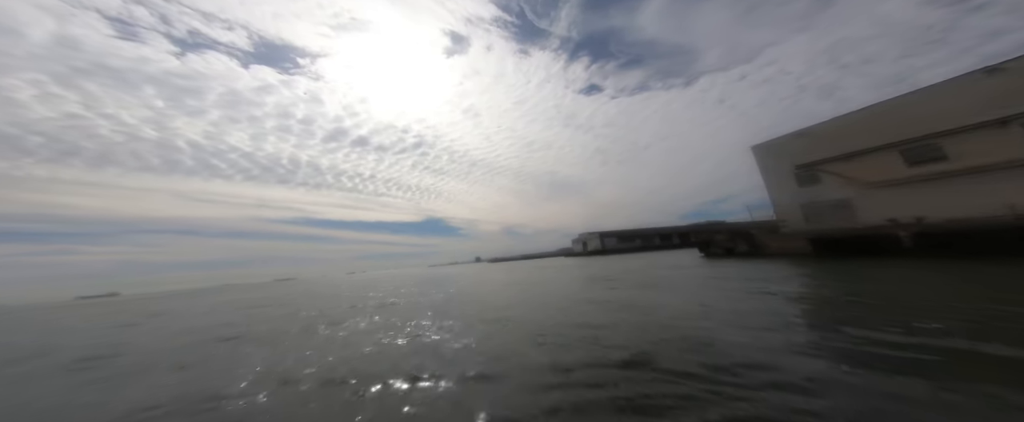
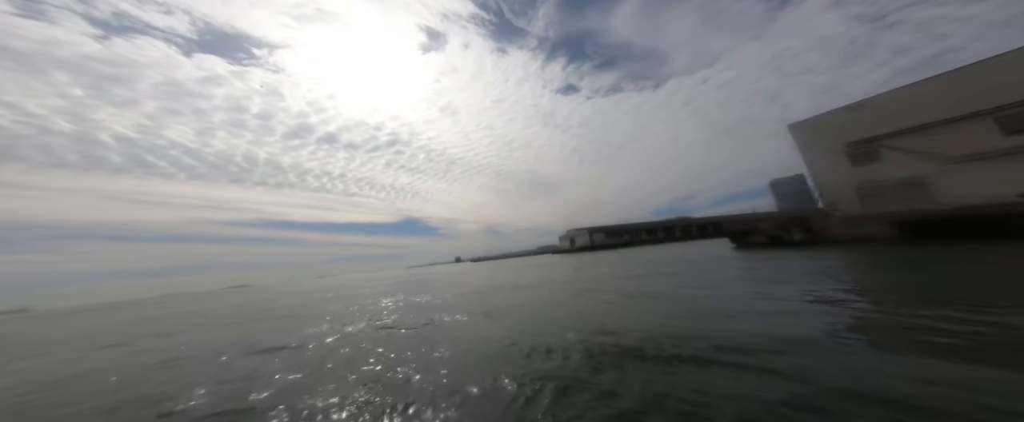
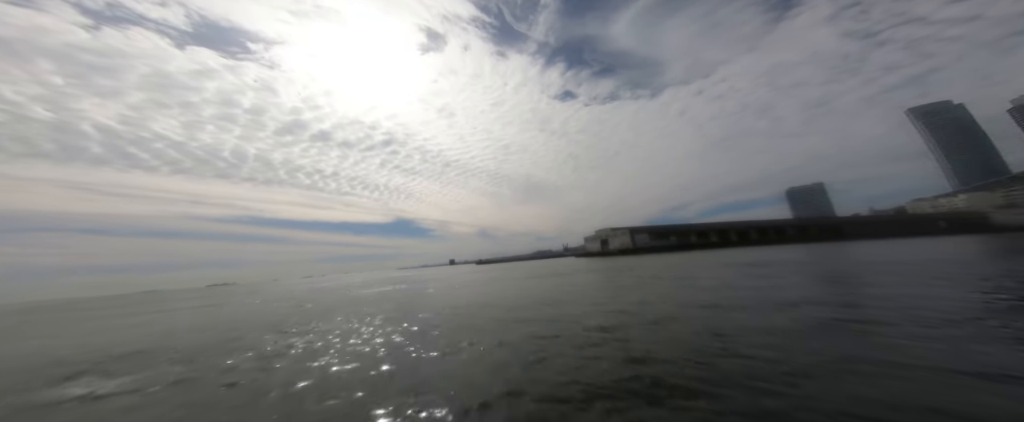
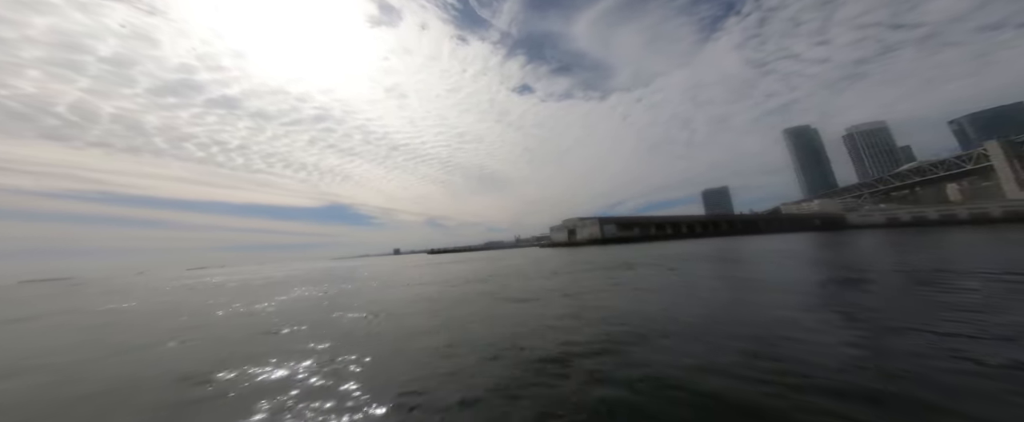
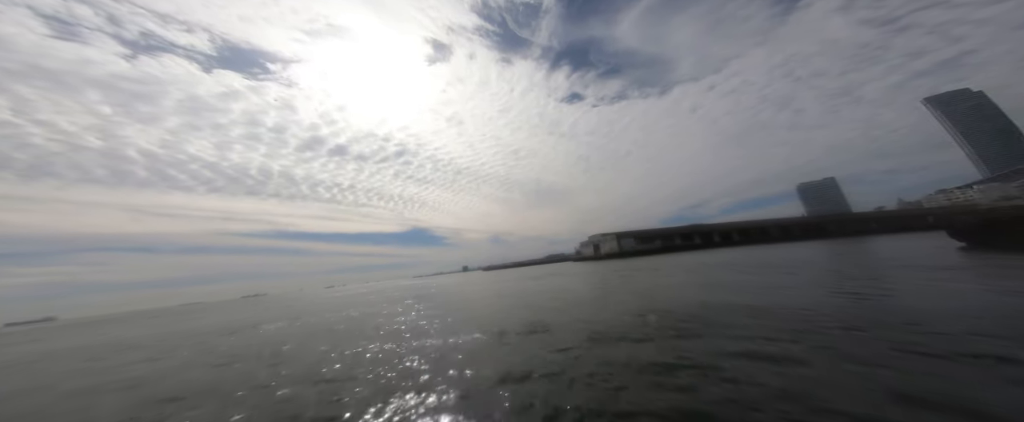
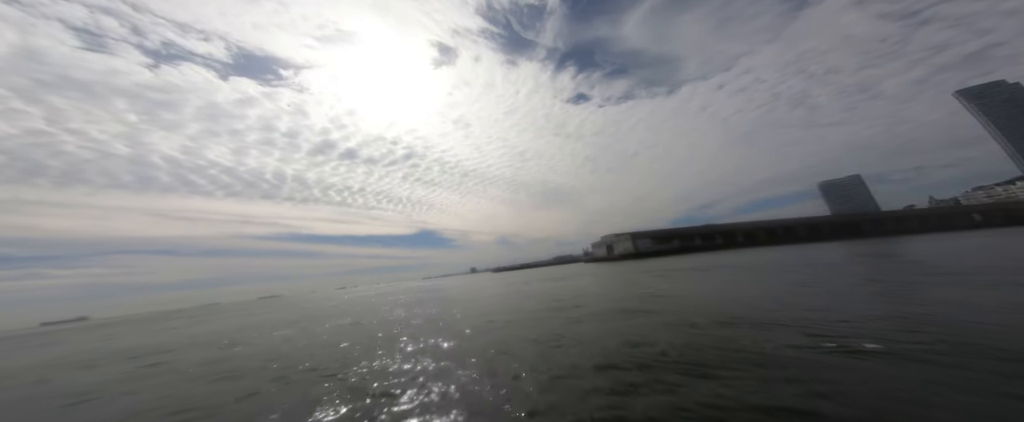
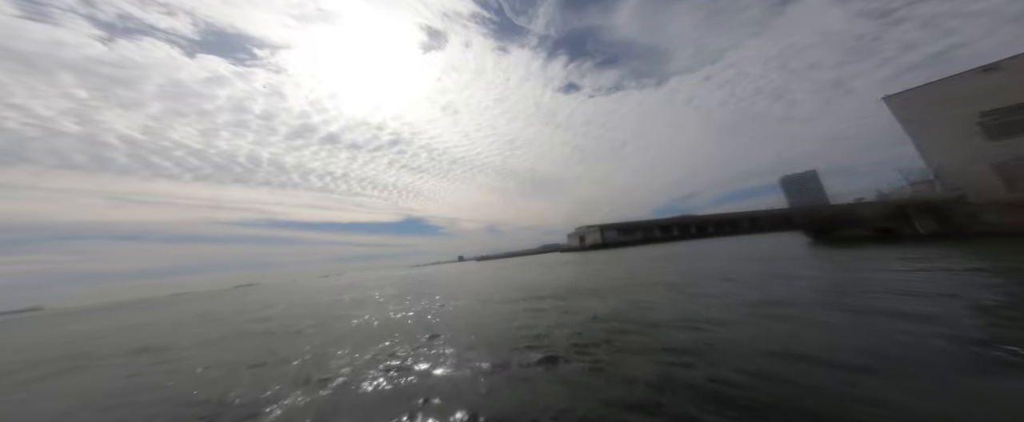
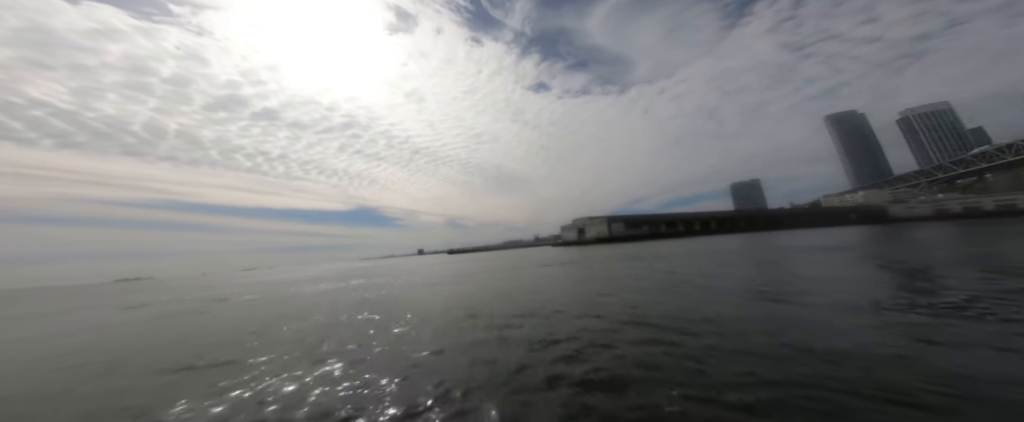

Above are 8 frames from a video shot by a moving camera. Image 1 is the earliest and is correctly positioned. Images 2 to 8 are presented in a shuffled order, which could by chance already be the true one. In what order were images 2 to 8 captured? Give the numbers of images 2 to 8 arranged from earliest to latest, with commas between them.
2, 7, 5, 6, 3, 8, 4
